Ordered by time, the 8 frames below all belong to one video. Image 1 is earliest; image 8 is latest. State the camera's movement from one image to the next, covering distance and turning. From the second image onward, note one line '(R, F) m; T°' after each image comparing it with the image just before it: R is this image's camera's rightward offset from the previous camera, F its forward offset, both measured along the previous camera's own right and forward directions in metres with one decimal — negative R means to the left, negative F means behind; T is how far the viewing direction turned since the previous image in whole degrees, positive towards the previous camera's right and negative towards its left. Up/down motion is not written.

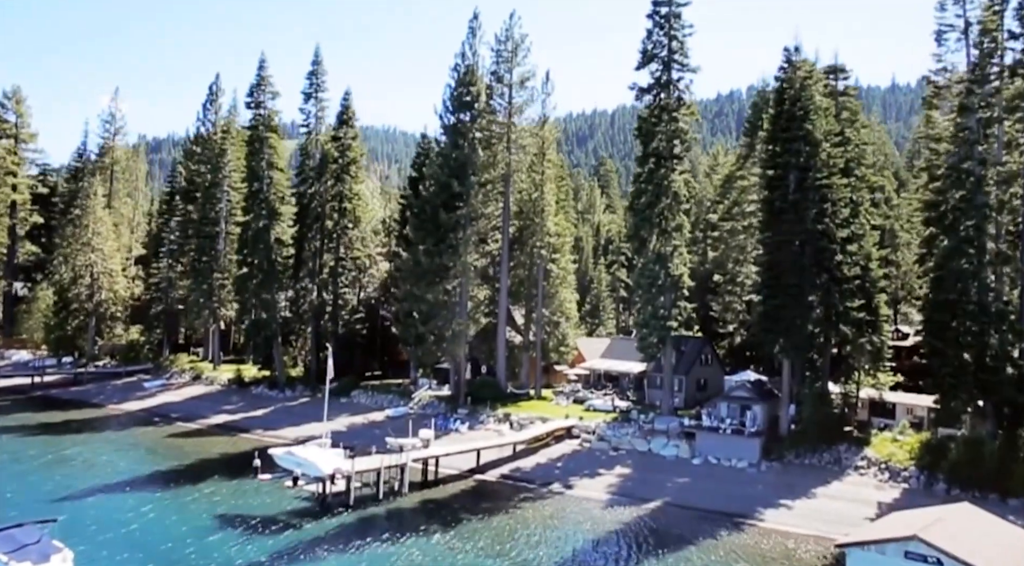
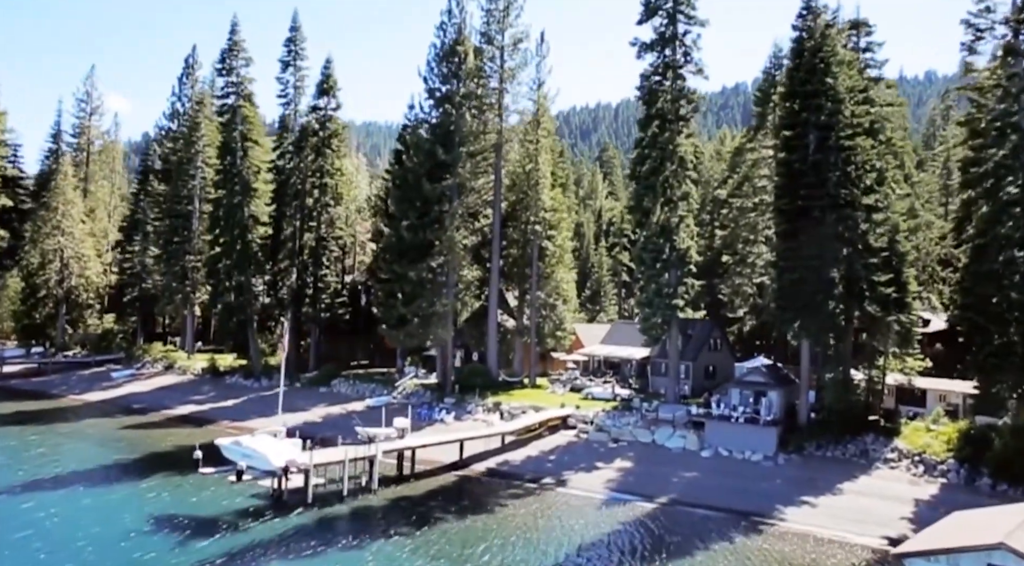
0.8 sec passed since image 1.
(+0.7, +3.6) m; 0°
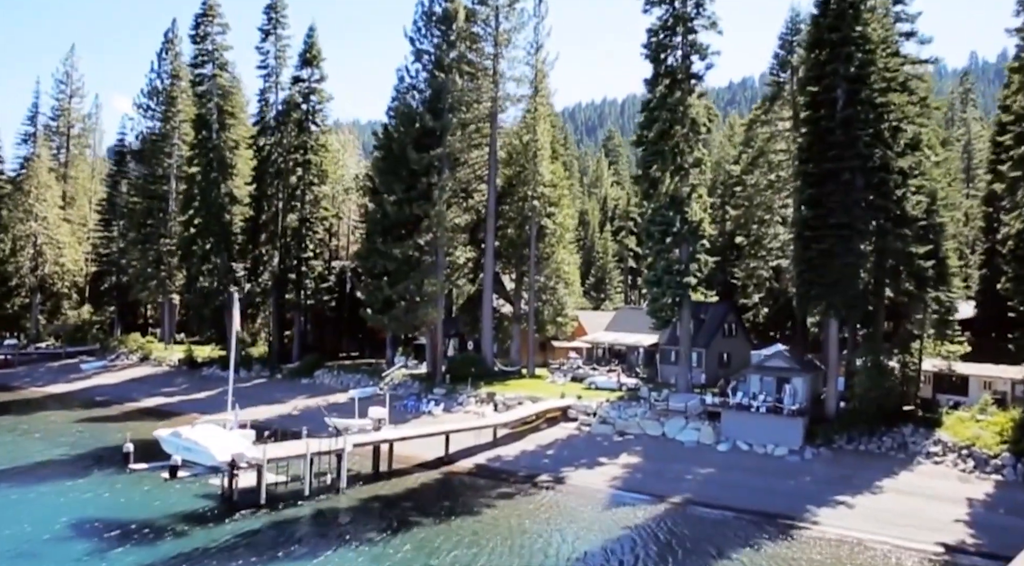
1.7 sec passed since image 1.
(+0.6, +3.4) m; -1°
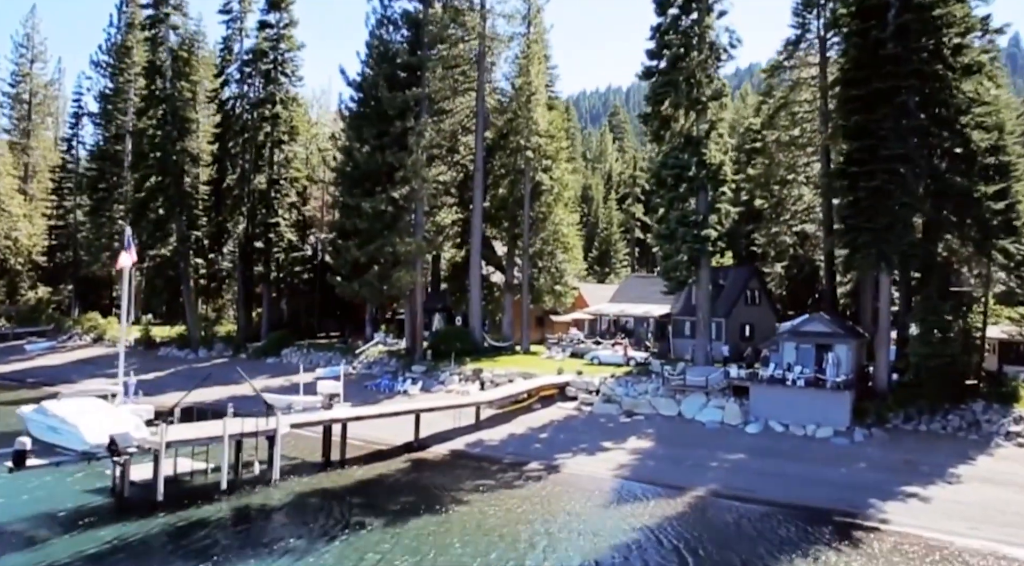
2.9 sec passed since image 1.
(+0.7, +4.8) m; 0°
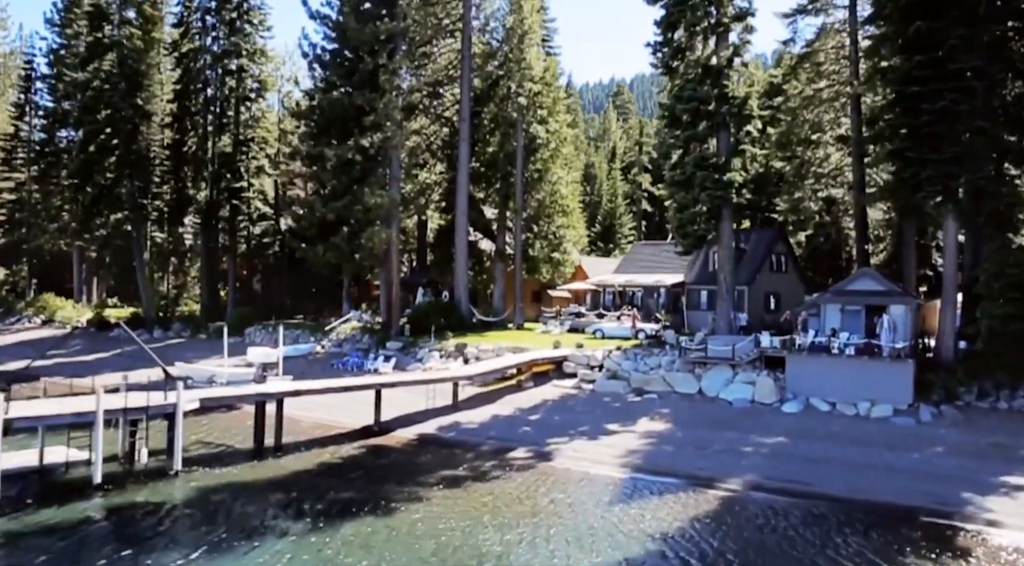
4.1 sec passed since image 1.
(+0.6, +4.2) m; 0°
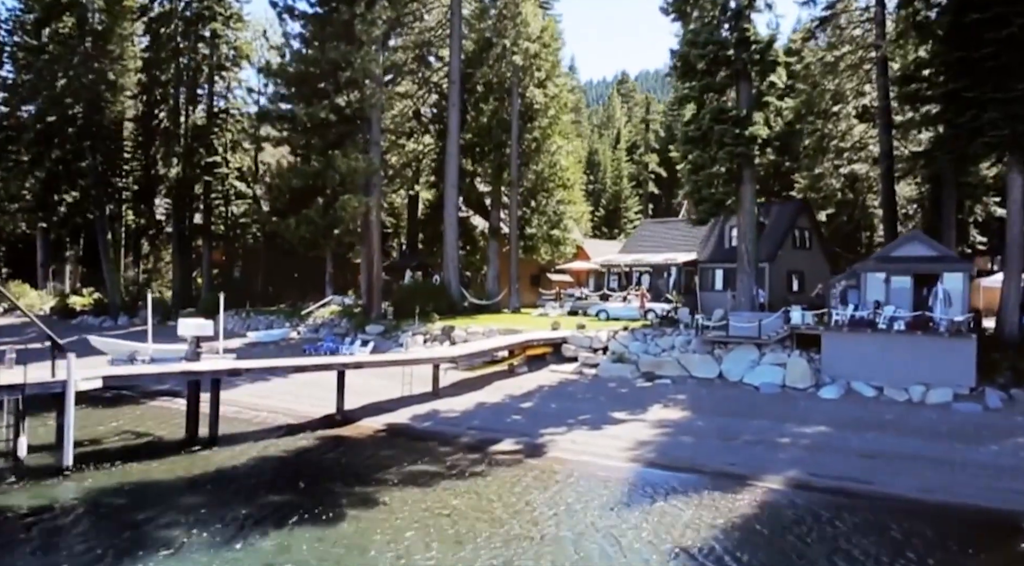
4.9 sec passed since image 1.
(+0.3, +2.8) m; 0°
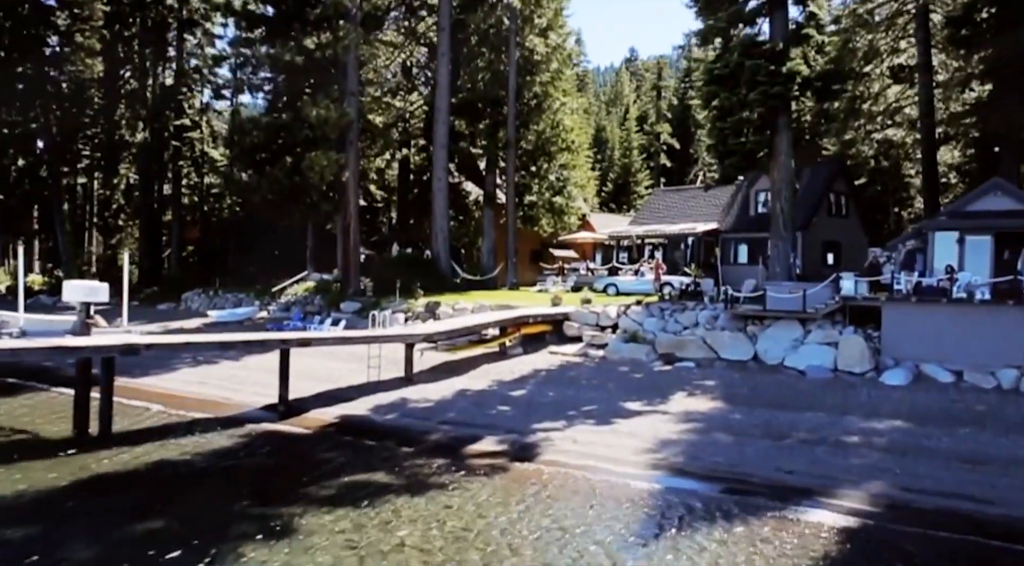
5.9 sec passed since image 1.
(+0.3, +3.1) m; -1°
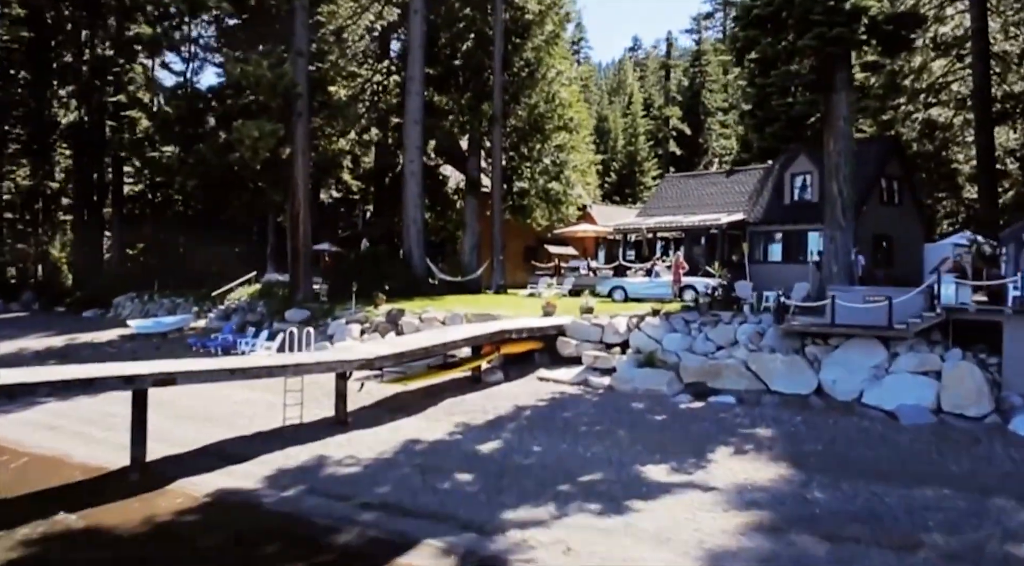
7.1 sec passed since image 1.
(+0.4, +3.9) m; 0°
